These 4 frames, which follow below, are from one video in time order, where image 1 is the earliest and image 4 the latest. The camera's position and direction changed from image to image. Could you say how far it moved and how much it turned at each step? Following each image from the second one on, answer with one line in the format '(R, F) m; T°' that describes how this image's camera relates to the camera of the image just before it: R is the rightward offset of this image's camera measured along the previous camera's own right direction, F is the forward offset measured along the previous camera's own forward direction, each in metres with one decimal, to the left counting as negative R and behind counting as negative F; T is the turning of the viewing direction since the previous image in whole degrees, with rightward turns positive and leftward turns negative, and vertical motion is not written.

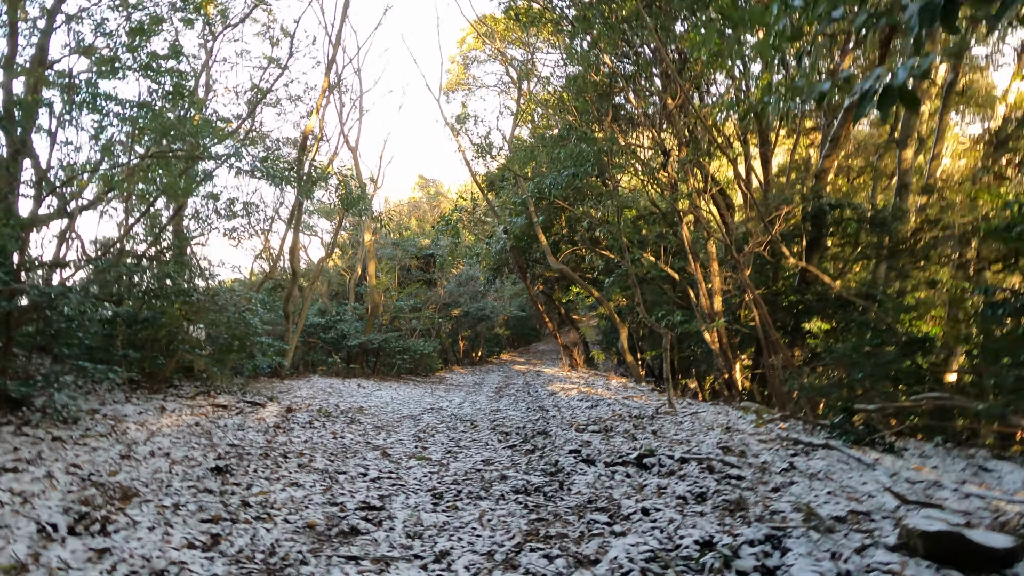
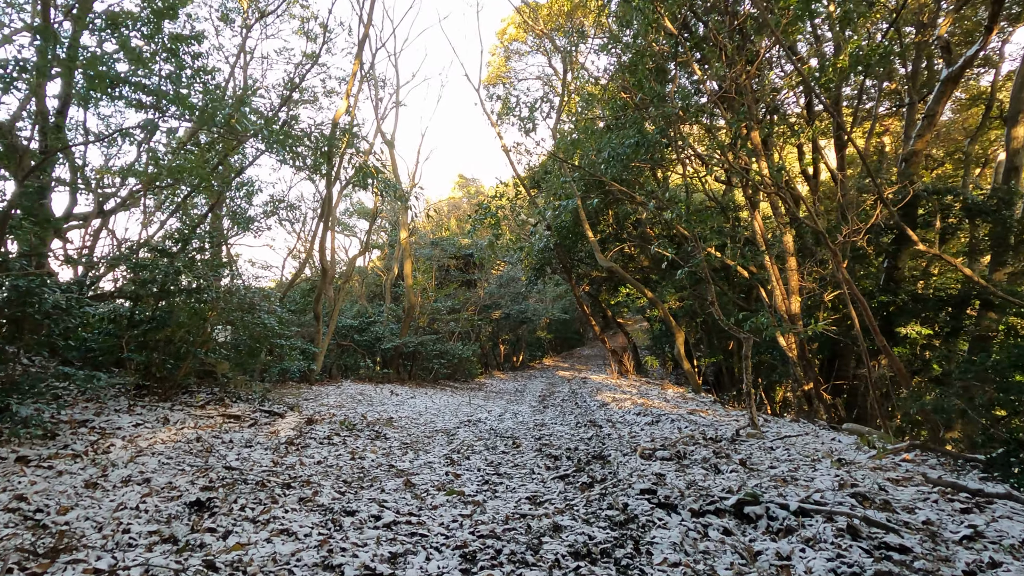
(-0.1, +0.7) m; -4°
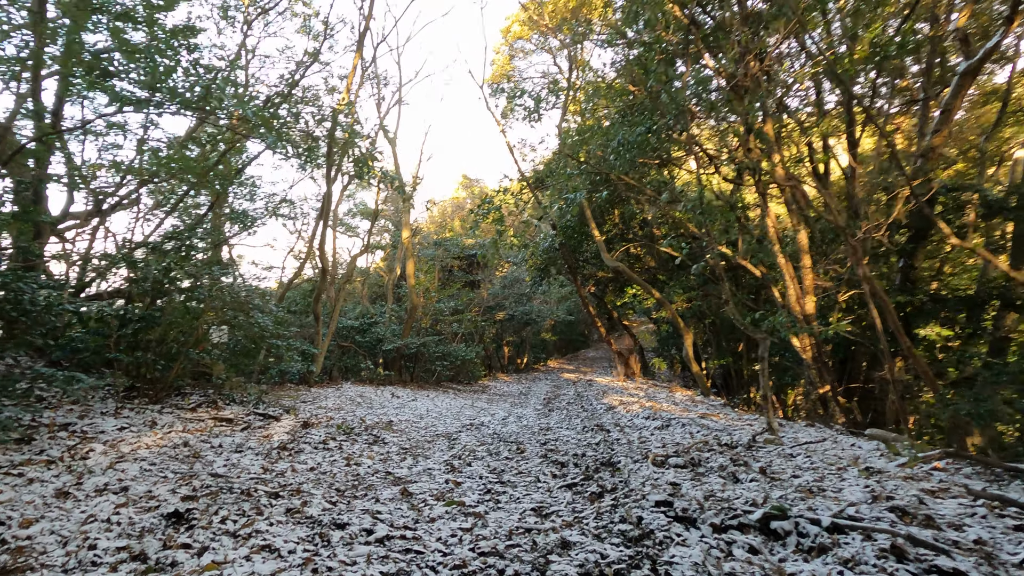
(0.0, +0.2) m; 0°
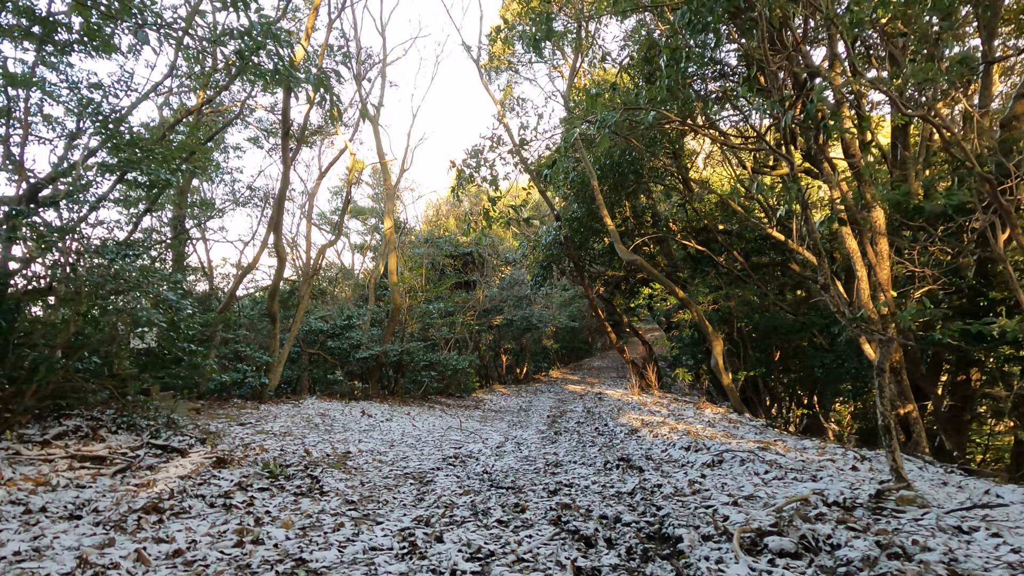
(0.0, +1.3) m; 0°
